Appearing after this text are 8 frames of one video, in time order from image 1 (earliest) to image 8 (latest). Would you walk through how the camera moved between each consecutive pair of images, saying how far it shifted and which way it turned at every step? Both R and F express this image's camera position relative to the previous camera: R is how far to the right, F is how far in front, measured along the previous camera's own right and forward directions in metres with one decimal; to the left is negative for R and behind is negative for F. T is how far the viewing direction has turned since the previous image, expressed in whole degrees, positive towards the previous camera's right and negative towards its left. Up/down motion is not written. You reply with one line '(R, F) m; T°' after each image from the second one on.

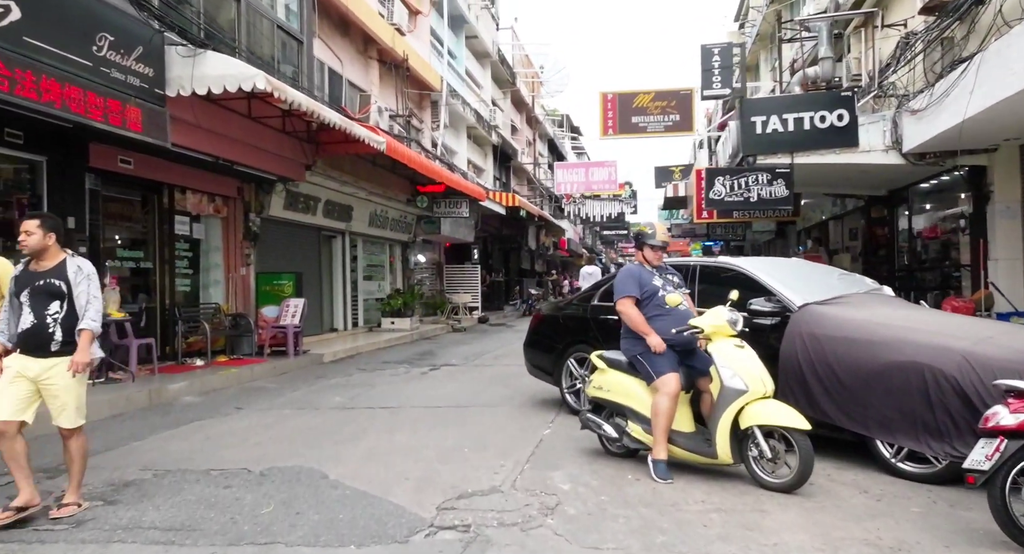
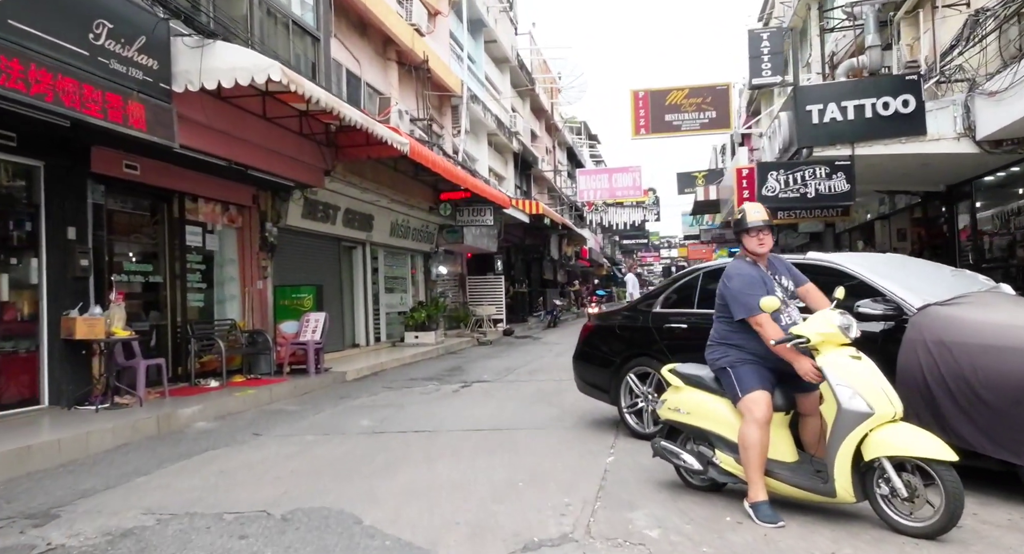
(-0.3, +0.8) m; -1°
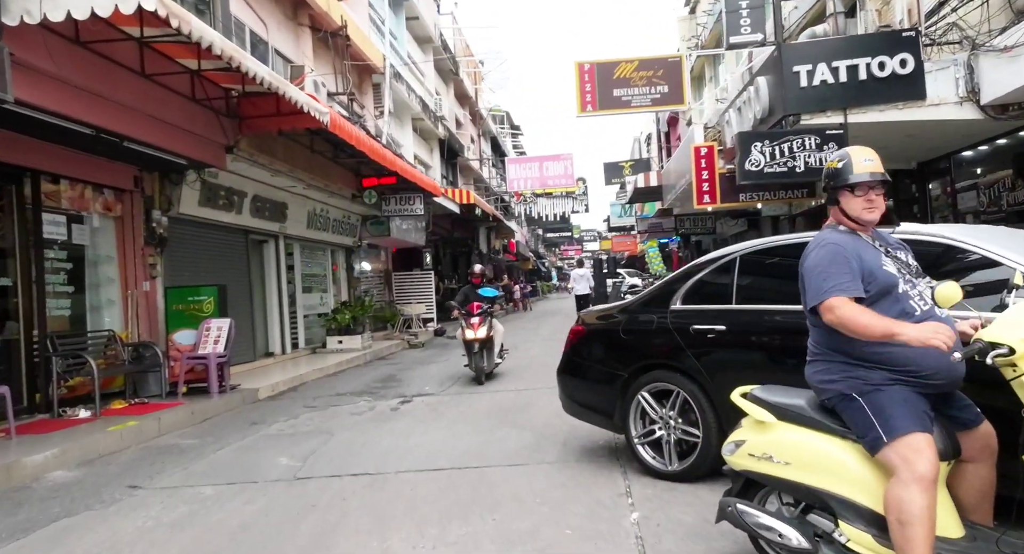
(-0.3, +1.6) m; +7°
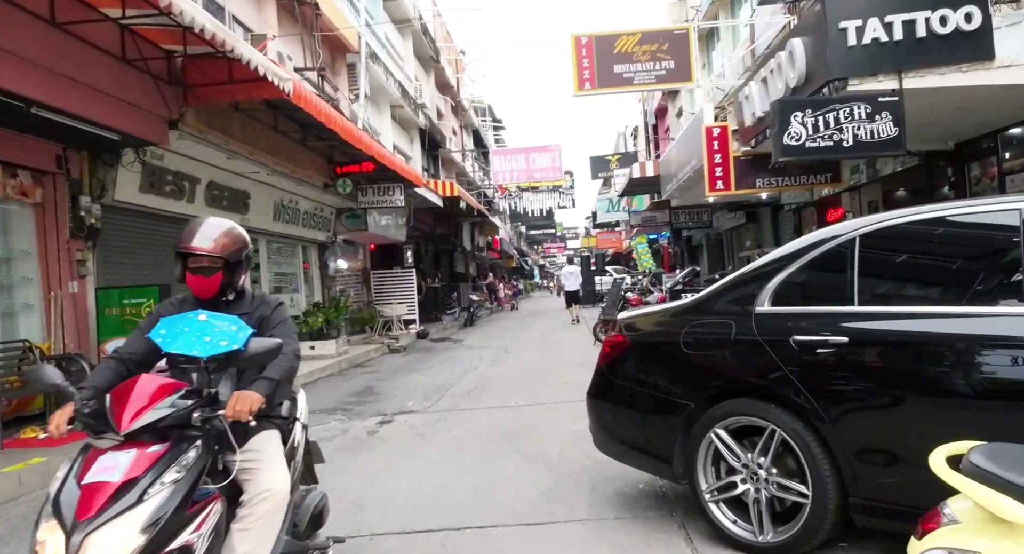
(-0.2, +1.3) m; +2°
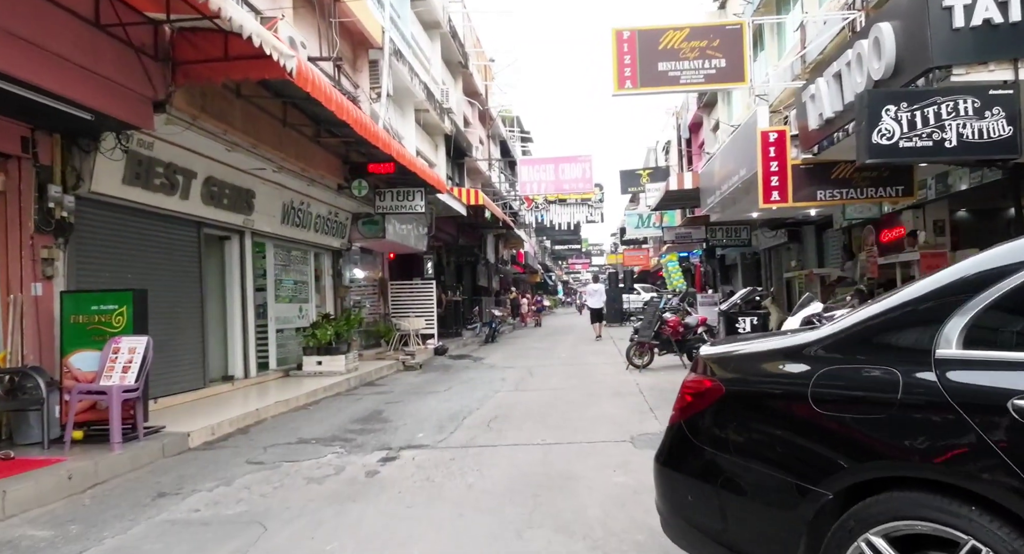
(-0.1, +1.1) m; -2°
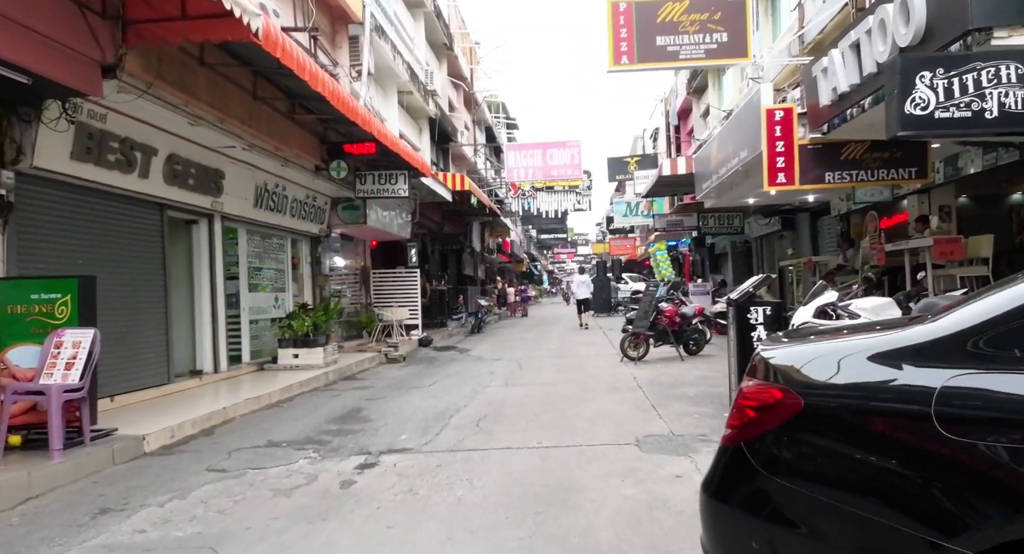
(-0.1, +0.6) m; +1°
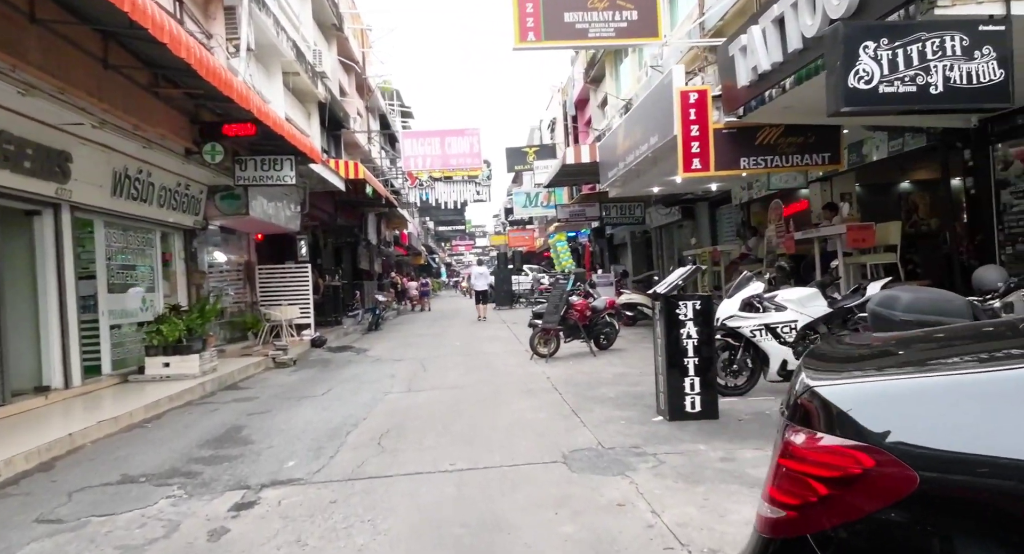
(-0.1, +0.8) m; +8°
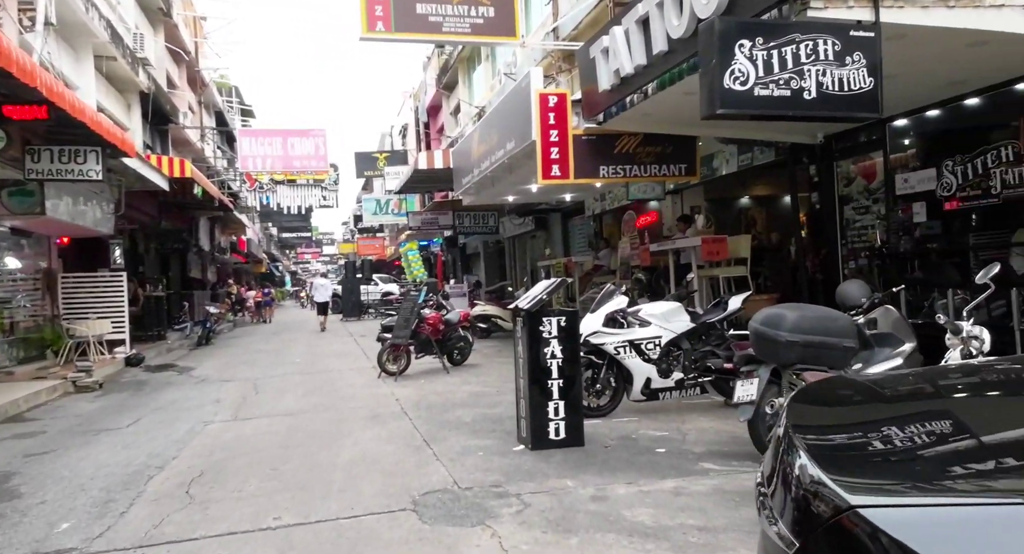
(+0.1, +0.7) m; +12°
